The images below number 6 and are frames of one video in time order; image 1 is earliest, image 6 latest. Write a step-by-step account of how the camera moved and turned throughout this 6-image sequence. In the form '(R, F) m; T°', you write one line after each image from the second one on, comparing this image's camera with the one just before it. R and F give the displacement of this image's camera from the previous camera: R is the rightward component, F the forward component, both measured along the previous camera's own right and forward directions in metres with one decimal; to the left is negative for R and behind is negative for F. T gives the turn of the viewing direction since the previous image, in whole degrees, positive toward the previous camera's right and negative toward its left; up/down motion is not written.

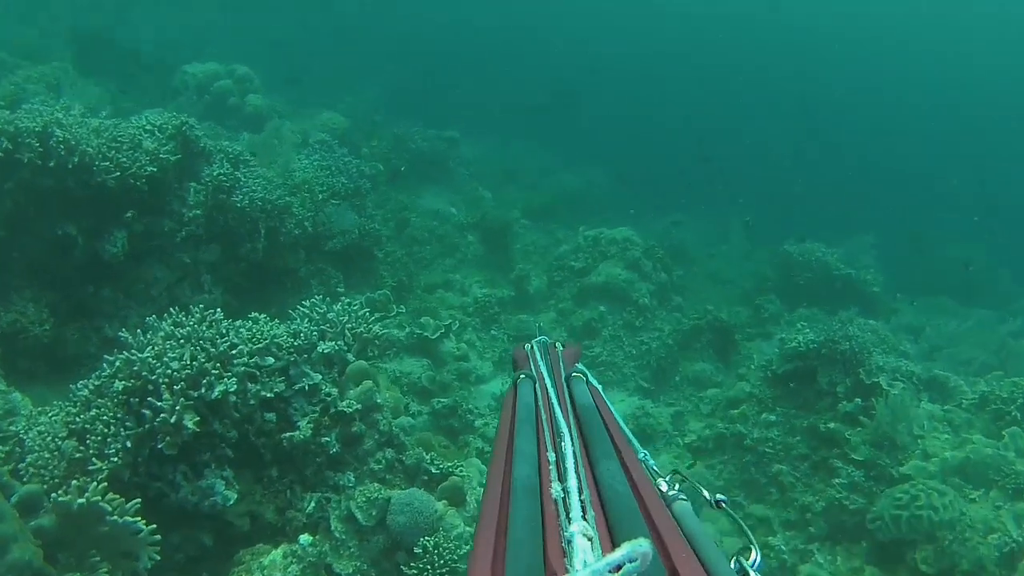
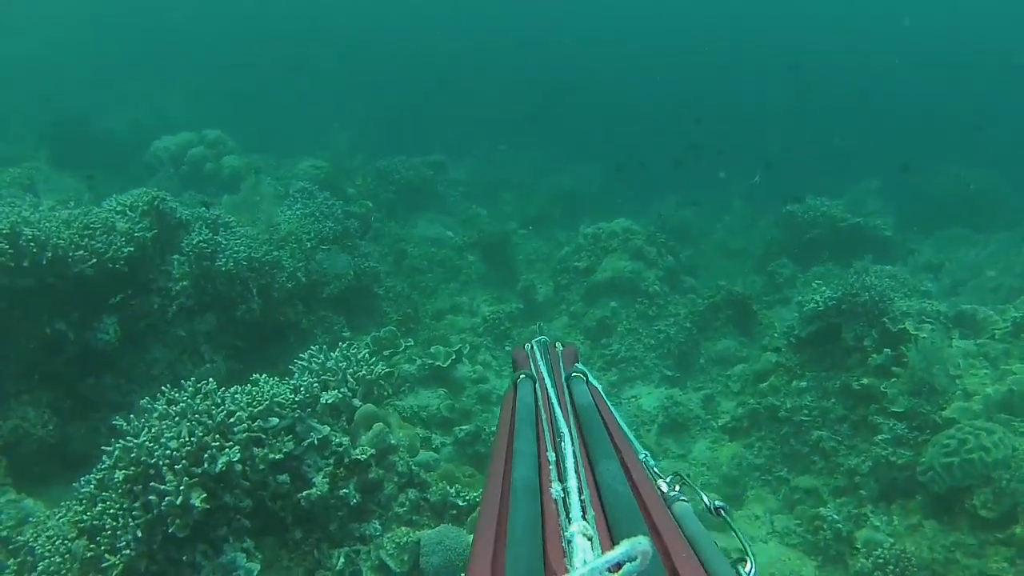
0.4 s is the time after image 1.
(+0.1, +0.2) m; -1°
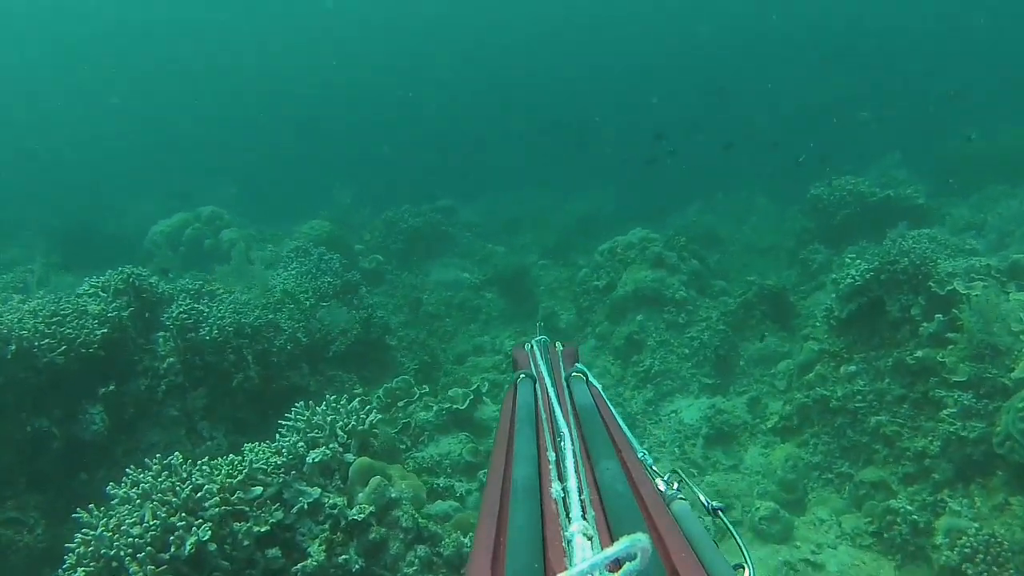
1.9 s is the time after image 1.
(+0.3, +0.6) m; -2°
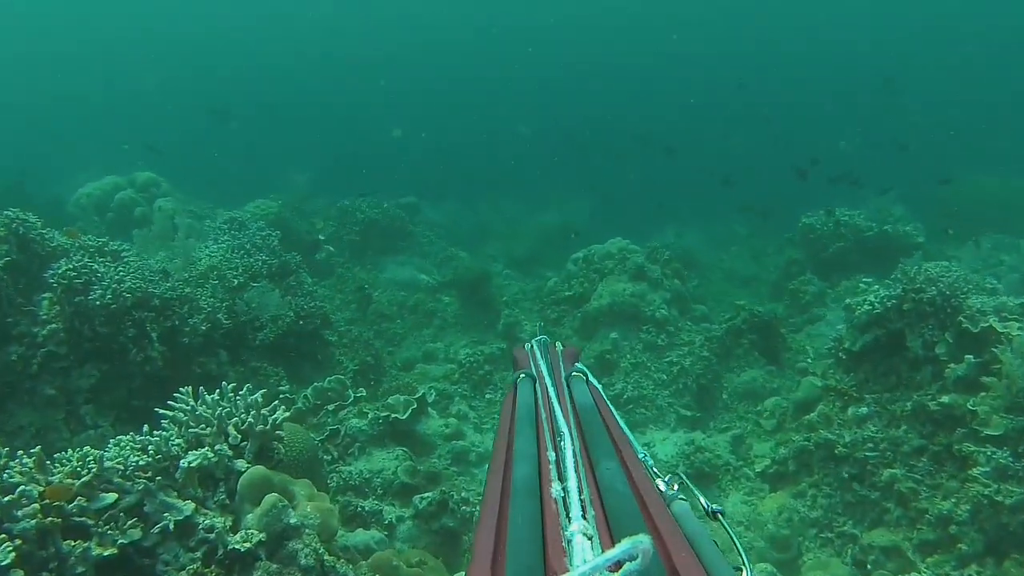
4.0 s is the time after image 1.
(0.0, +1.2) m; +2°
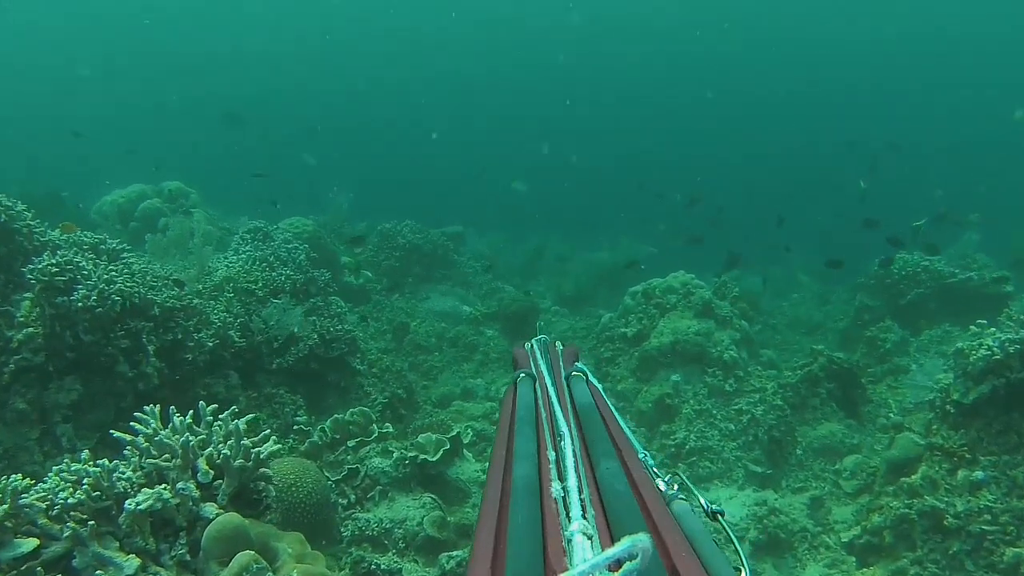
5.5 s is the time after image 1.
(0.0, +0.9) m; -2°
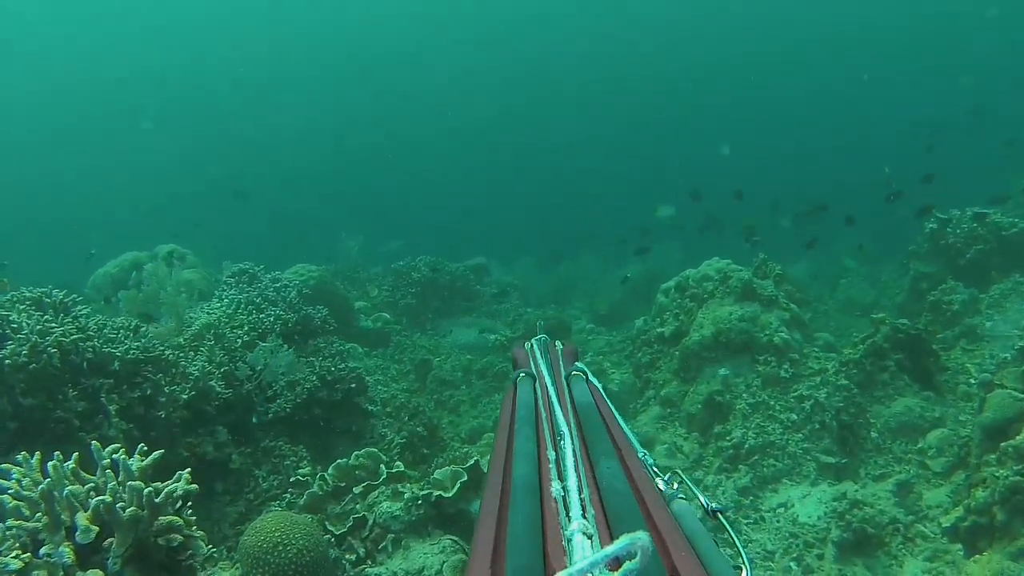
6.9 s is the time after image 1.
(+0.2, +0.8) m; -2°
